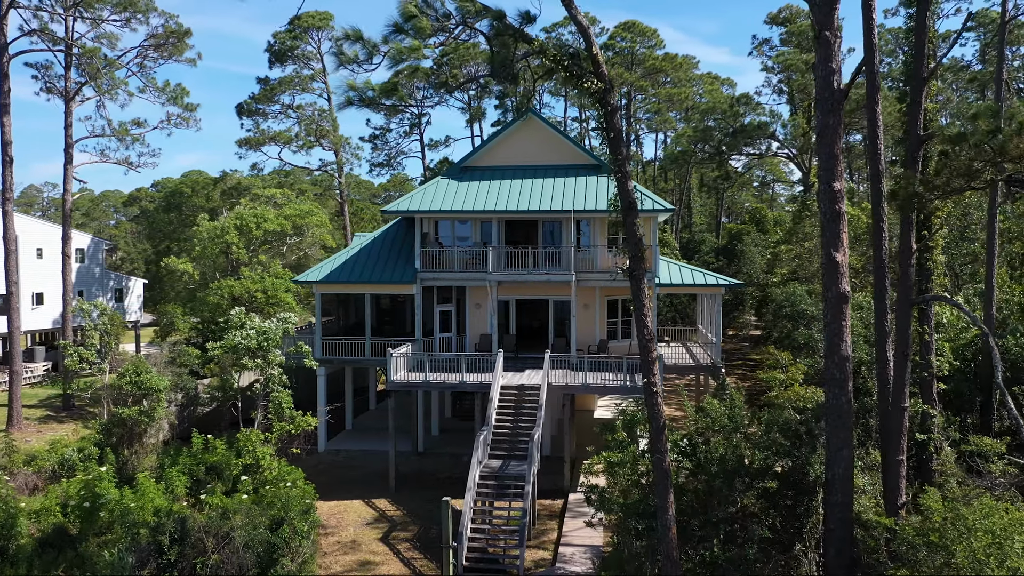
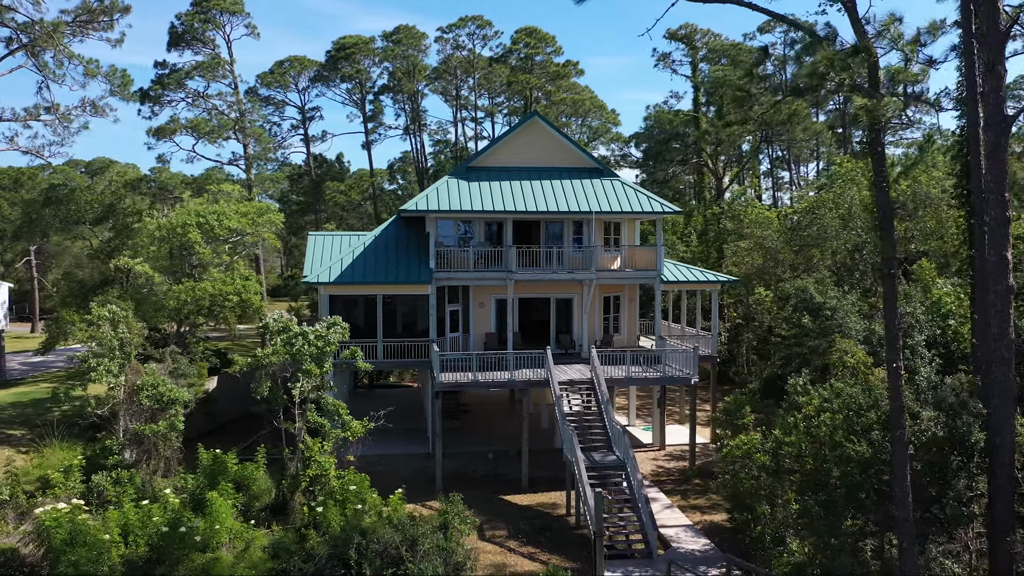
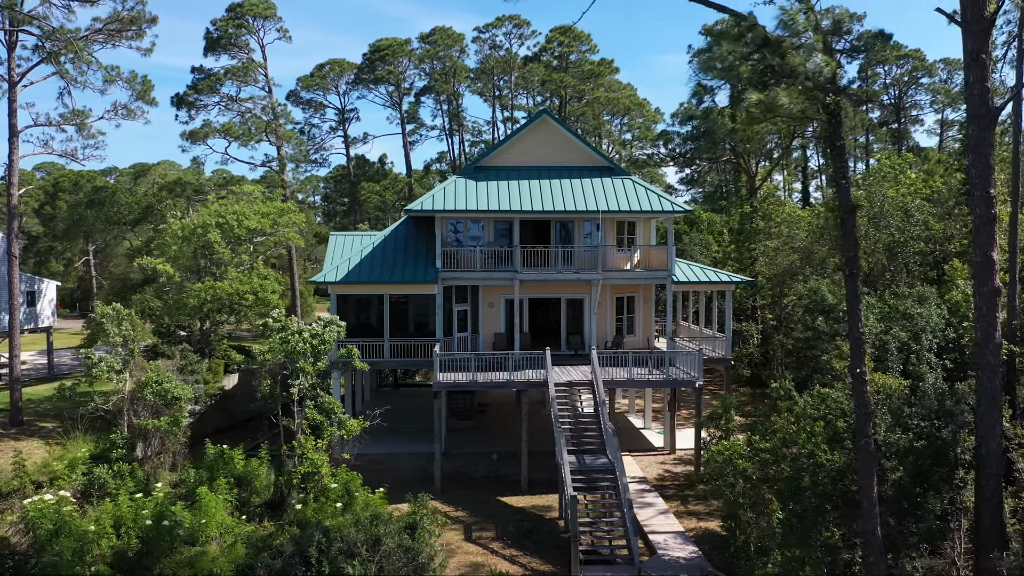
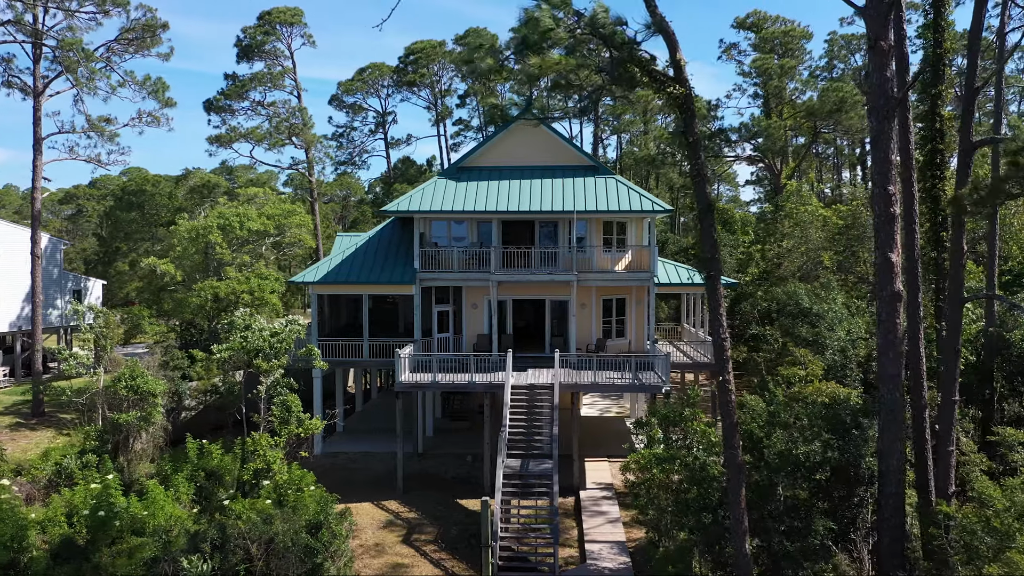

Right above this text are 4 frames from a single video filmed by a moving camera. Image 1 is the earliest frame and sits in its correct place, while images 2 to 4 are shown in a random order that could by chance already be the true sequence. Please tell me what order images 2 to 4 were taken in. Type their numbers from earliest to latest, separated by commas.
4, 3, 2
